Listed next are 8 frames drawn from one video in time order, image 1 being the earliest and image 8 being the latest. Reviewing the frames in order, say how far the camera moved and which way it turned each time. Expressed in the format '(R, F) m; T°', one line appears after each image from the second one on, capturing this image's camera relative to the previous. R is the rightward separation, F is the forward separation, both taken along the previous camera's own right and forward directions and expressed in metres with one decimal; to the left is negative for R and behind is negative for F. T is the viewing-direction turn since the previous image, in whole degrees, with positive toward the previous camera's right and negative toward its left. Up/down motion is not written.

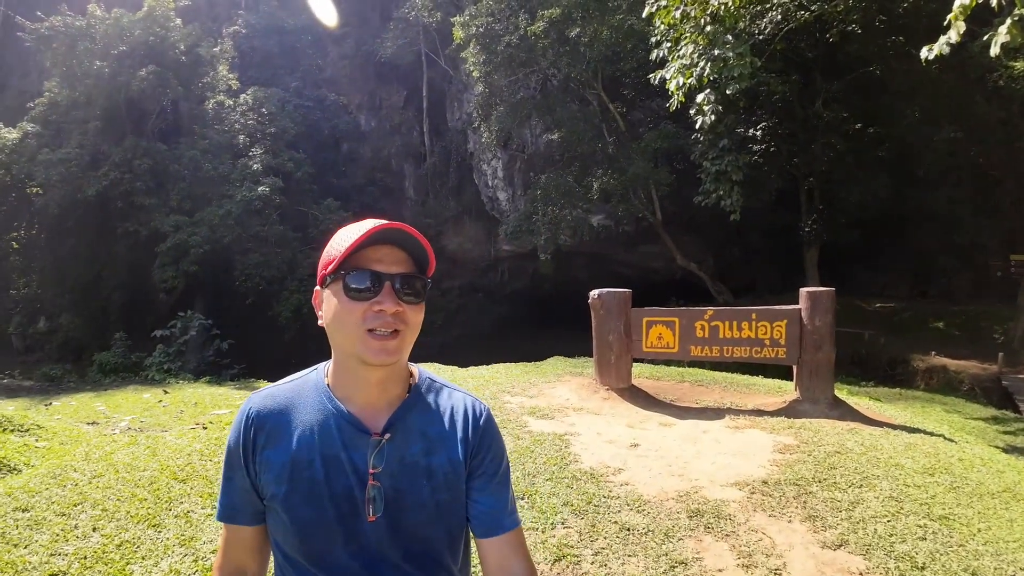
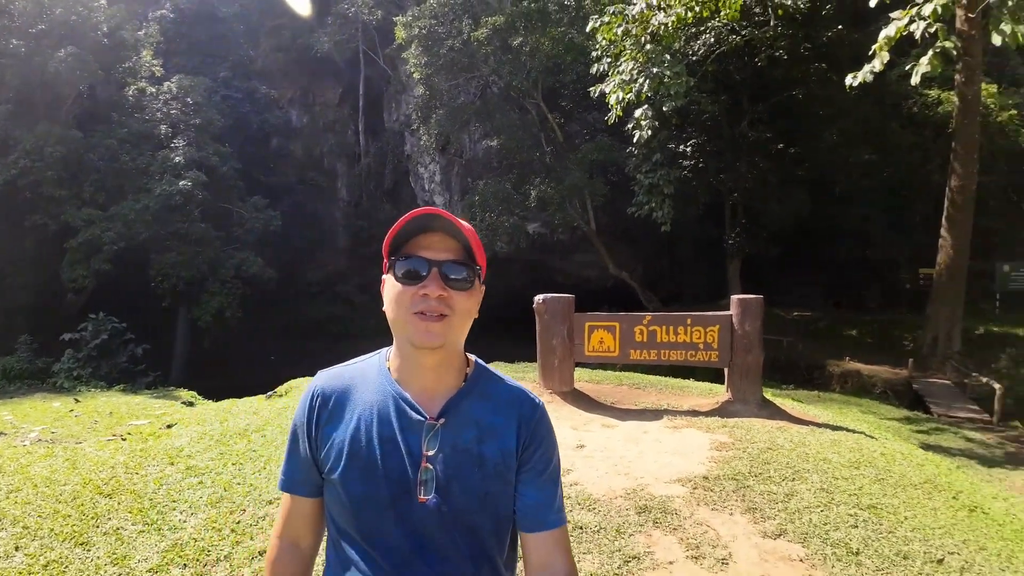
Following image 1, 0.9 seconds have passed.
(-0.7, 0.0) m; +9°
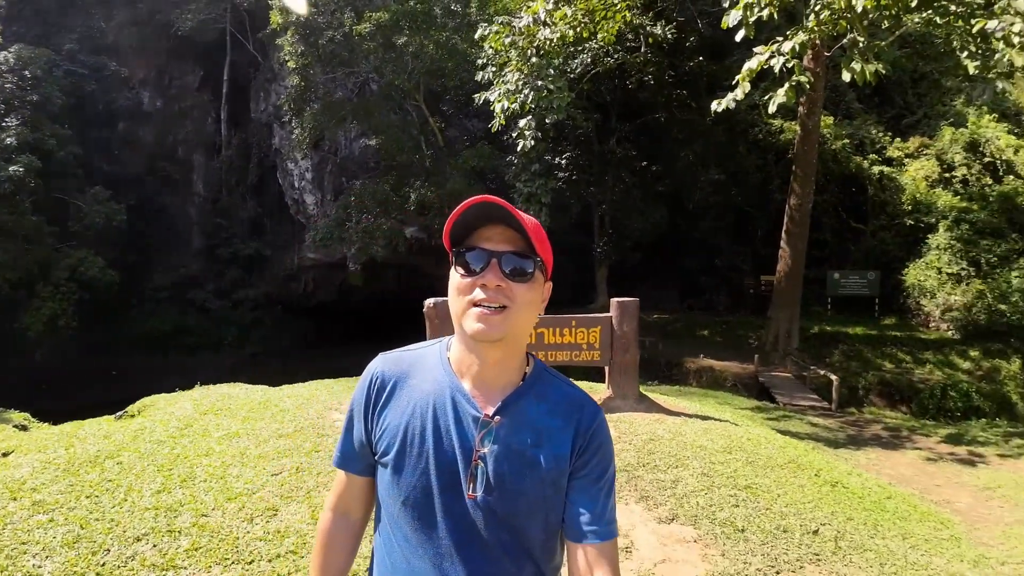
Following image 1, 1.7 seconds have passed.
(-1.1, +0.1) m; +15°
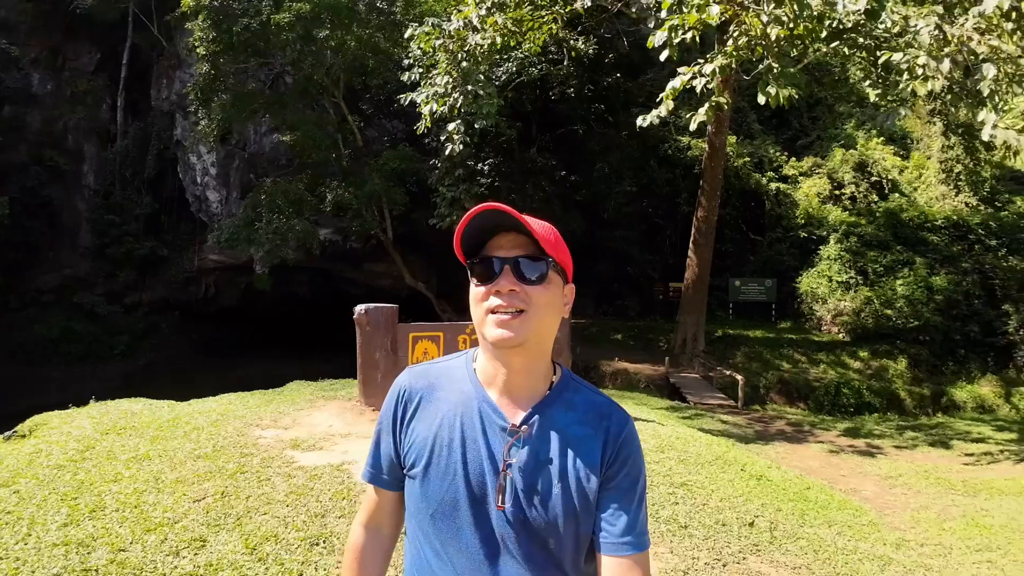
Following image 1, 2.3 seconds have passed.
(-0.5, +0.1) m; +9°
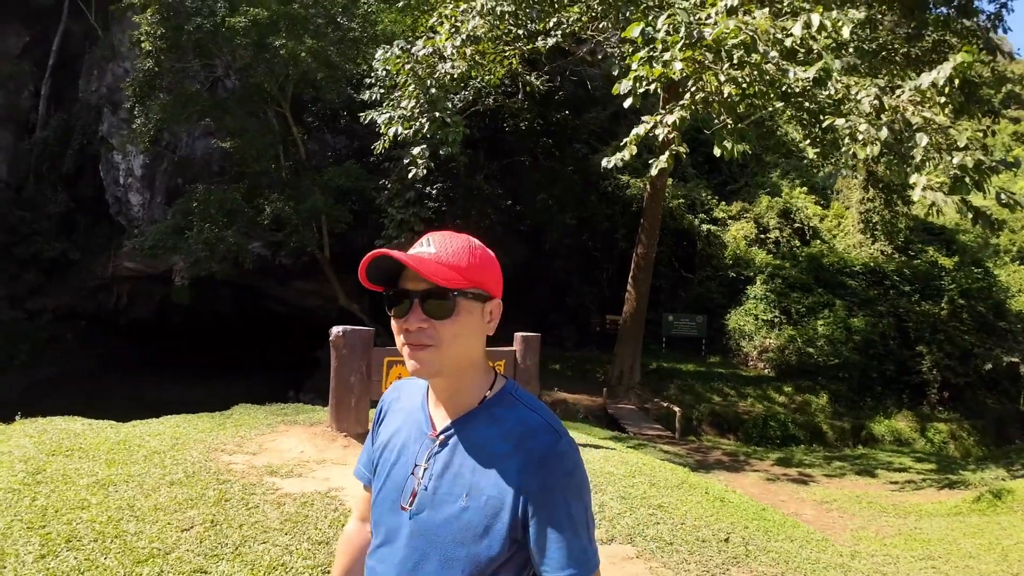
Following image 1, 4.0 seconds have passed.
(-0.7, +0.1) m; +8°
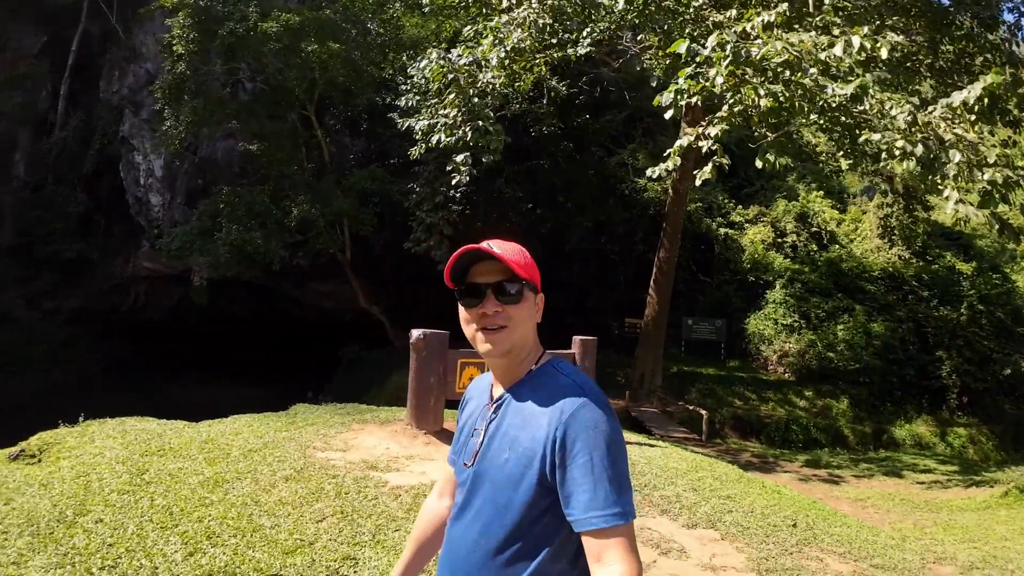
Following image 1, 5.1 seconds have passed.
(-0.6, 0.0) m; +1°
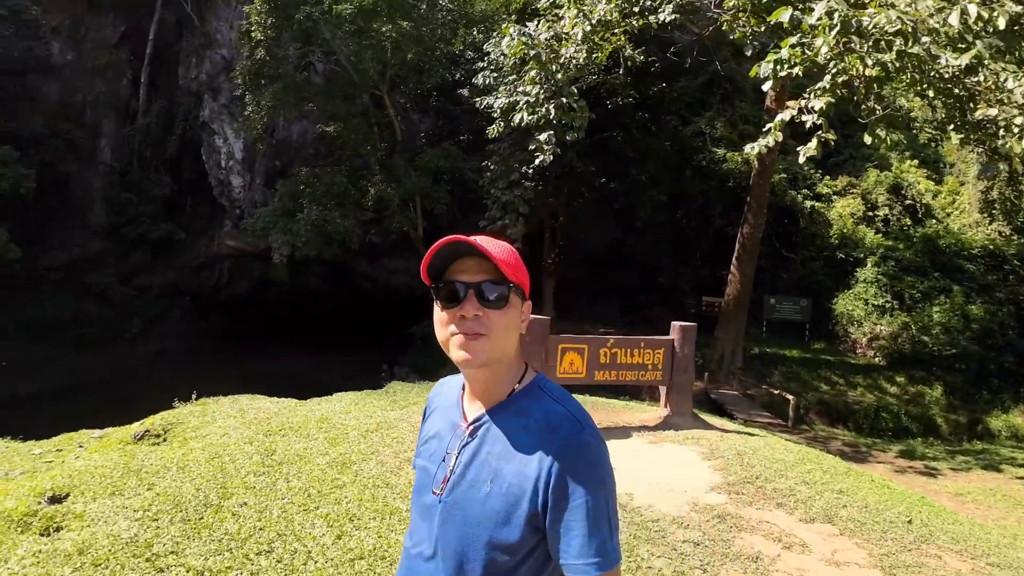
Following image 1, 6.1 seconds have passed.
(-0.3, +0.2) m; -5°
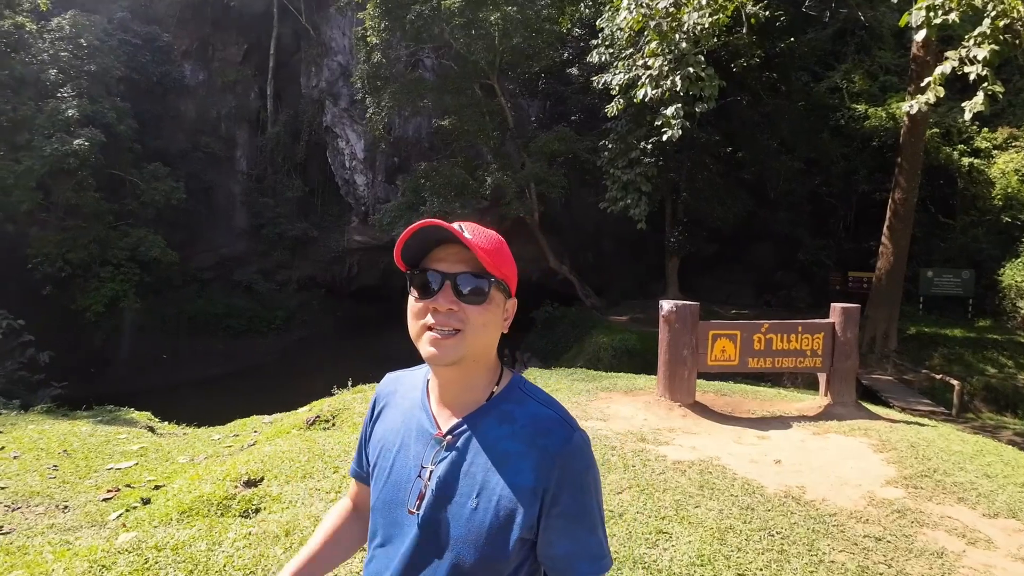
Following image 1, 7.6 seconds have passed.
(-0.3, +0.1) m; -9°
